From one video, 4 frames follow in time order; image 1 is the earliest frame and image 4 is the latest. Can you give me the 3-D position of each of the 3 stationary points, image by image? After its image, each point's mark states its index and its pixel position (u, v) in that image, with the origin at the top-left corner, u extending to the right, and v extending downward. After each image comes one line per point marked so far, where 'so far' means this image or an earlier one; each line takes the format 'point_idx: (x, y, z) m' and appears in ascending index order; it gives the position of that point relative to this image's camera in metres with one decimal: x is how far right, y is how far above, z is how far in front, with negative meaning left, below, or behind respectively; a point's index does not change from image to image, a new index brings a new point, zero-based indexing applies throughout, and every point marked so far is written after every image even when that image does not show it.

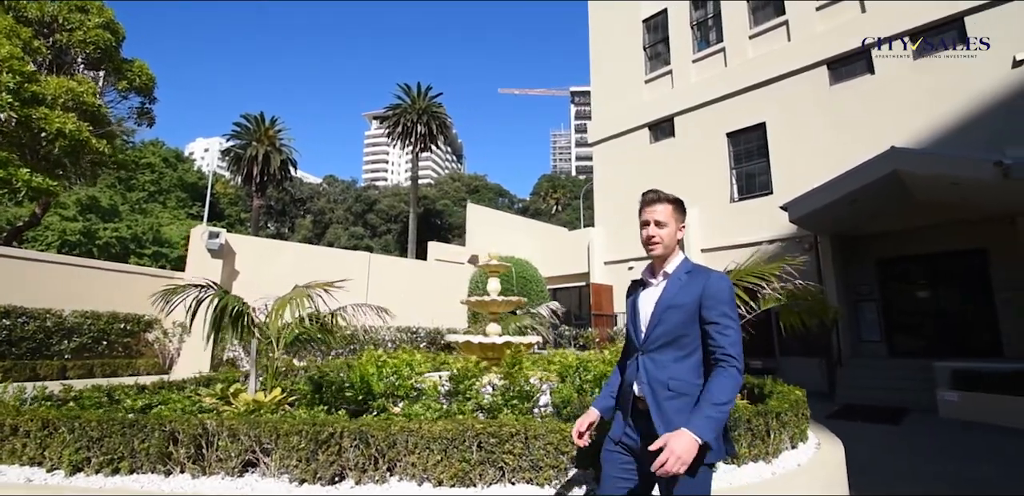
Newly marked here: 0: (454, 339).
0: (-0.6, -1.0, +5.7) m
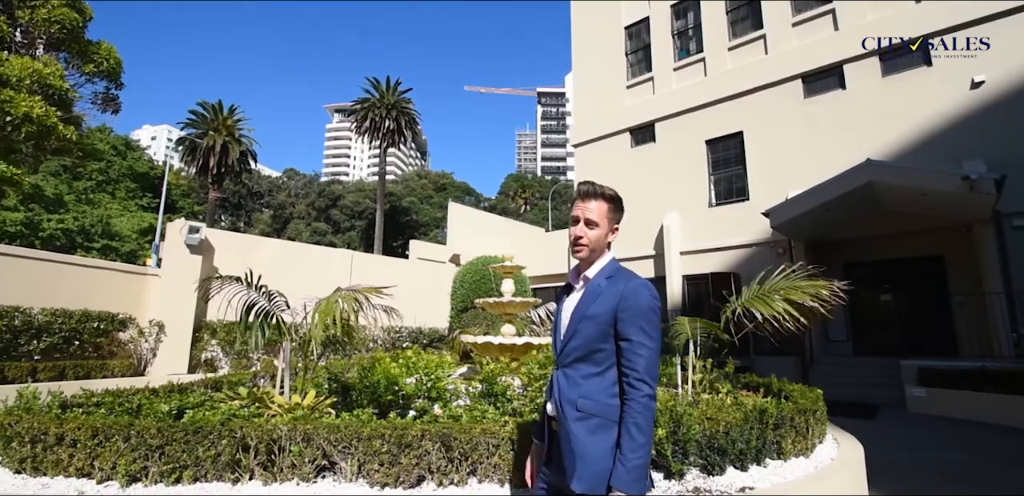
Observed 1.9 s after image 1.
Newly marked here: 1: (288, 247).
0: (-0.5, -1.0, +5.7) m
1: (-5.1, 0.0, +11.5) m
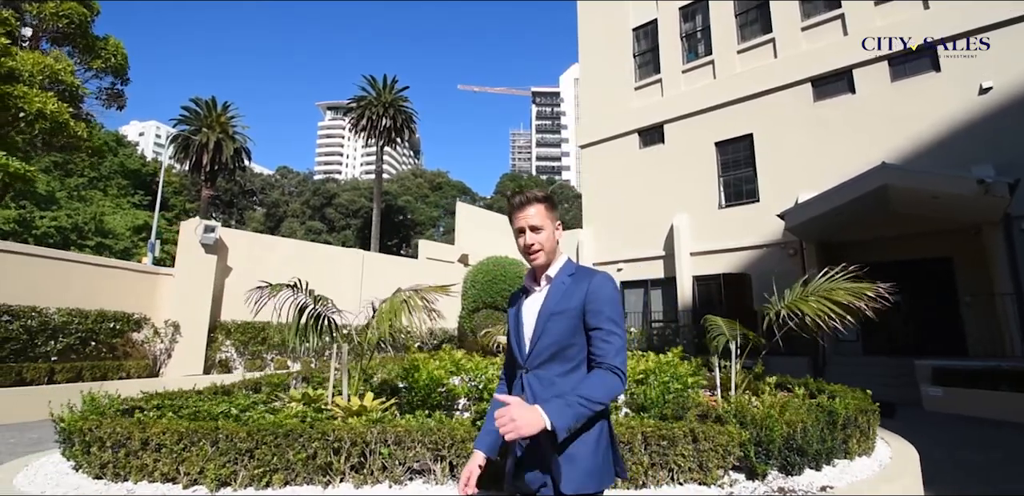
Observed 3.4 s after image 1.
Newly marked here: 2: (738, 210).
0: (-0.1, -1.0, +5.7) m
1: (-4.8, 0.0, +11.4) m
2: (+5.1, +0.9, +11.5) m
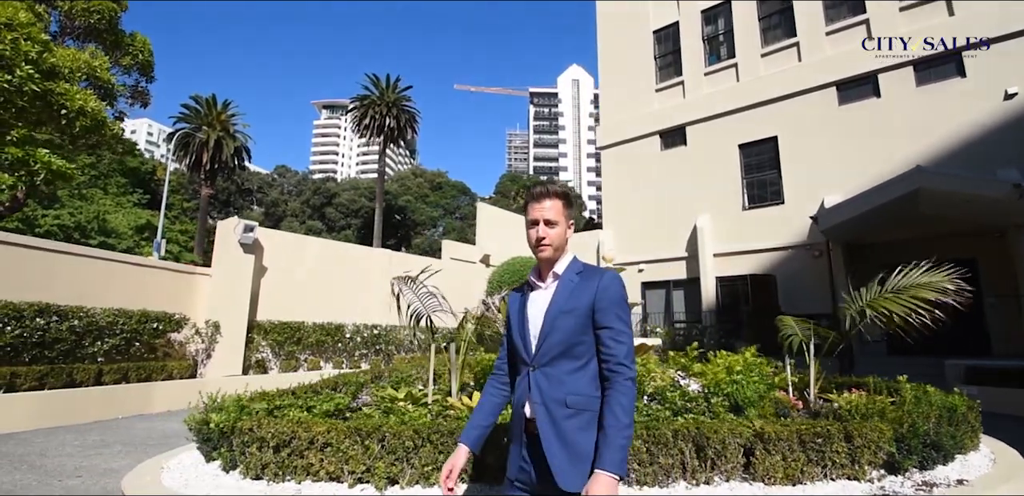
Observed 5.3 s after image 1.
0: (+0.7, -1.0, +5.7) m
1: (-4.2, 0.0, +11.3) m
2: (+5.8, +0.9, +11.7) m
